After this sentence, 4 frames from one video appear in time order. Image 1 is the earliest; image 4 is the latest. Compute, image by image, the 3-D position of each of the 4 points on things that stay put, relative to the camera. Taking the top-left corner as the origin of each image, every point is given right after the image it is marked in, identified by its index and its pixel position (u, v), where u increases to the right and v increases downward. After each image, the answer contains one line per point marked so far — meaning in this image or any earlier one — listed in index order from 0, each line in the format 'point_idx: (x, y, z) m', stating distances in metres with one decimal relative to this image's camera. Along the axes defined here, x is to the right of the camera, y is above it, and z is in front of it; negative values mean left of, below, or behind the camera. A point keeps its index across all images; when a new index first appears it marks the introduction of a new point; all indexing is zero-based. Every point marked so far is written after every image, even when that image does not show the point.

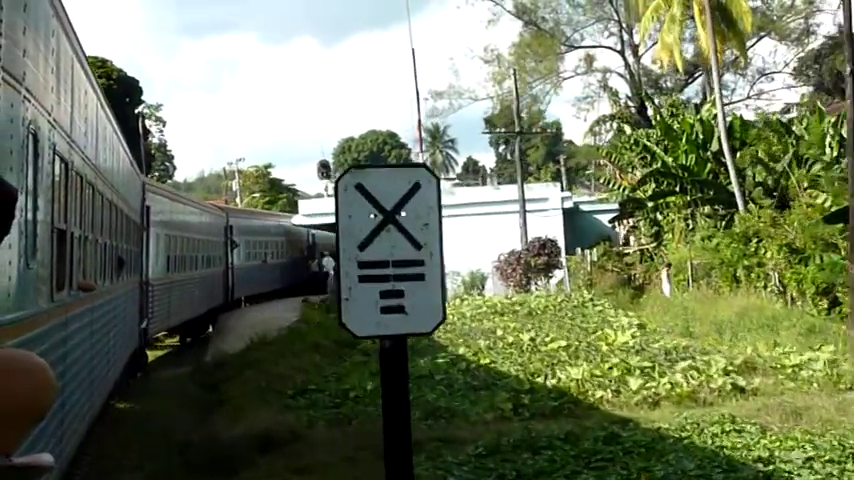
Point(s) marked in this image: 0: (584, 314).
0: (+2.7, -1.3, +17.1) m
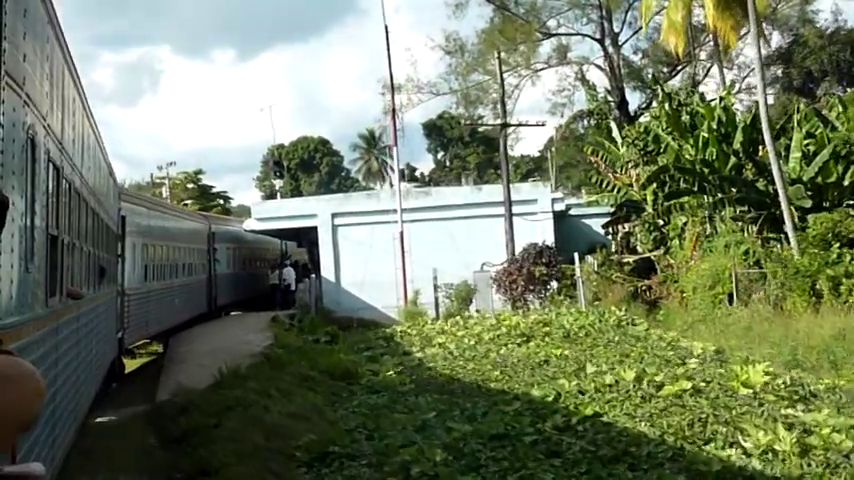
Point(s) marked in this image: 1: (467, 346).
0: (+2.9, -1.4, +13.8) m
1: (+0.6, -1.5, +14.4) m
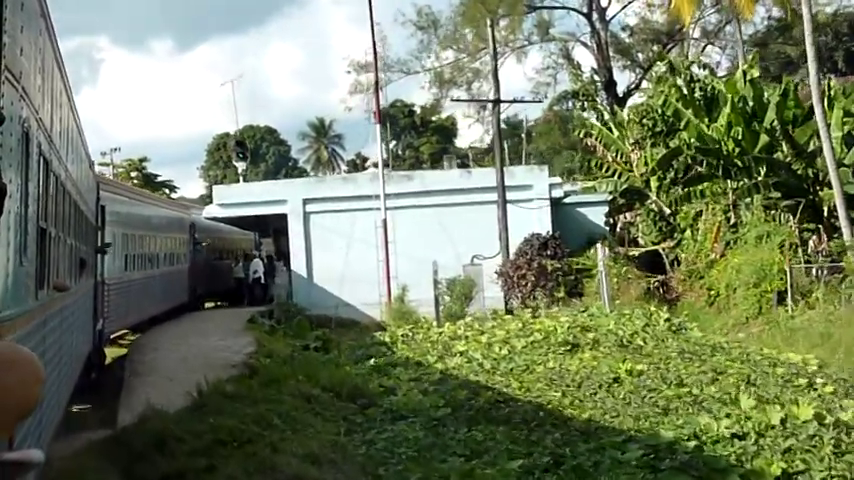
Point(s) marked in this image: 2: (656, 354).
0: (+3.2, -1.2, +11.4) m
1: (+0.9, -1.4, +11.9) m
2: (+2.5, -1.2, +10.8) m
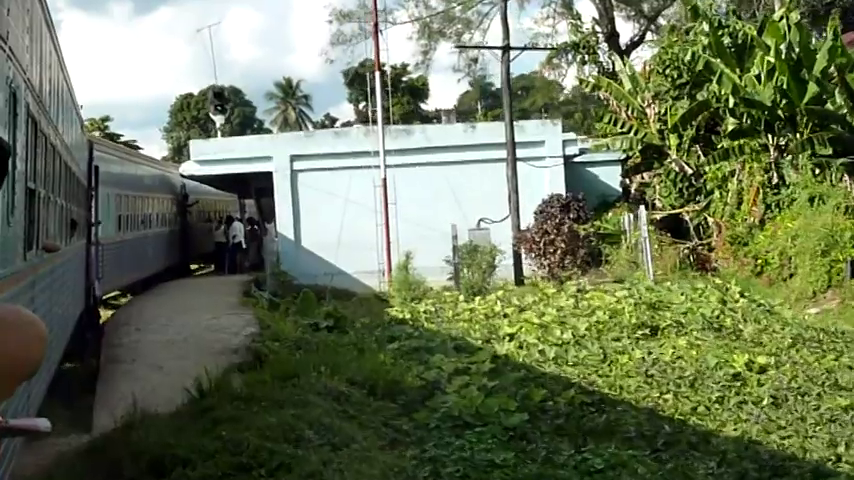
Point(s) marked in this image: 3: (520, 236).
0: (+3.7, -0.8, +9.4) m
1: (+1.3, -1.0, +9.8) m
2: (+3.0, -0.9, +8.7) m
3: (+1.6, +0.1, +17.3) m
